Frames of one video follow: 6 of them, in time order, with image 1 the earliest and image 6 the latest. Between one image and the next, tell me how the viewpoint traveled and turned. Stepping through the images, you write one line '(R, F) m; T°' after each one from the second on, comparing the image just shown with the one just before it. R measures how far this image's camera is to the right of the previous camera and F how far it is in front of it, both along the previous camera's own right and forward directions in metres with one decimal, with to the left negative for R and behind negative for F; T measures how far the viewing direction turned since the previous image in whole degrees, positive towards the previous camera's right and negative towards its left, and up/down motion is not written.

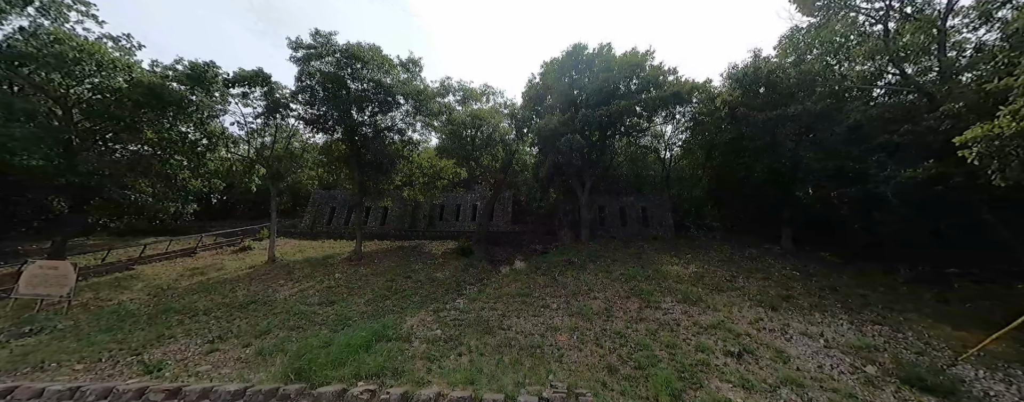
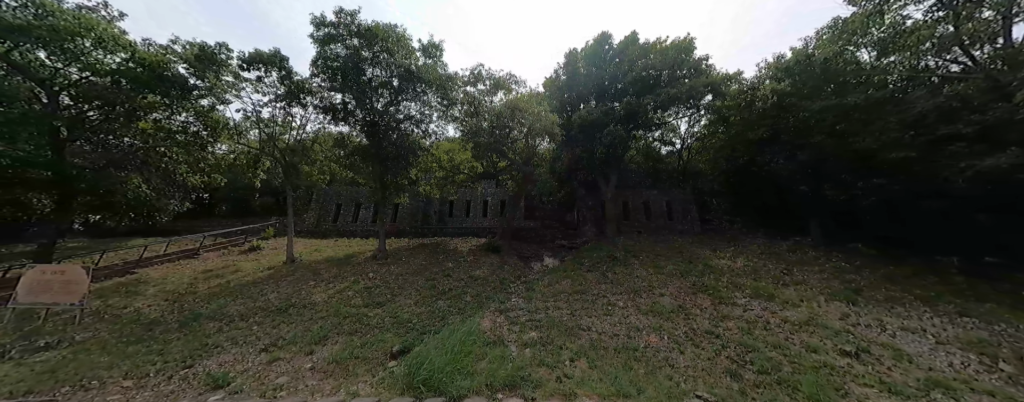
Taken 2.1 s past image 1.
(-2.2, +0.5) m; +2°
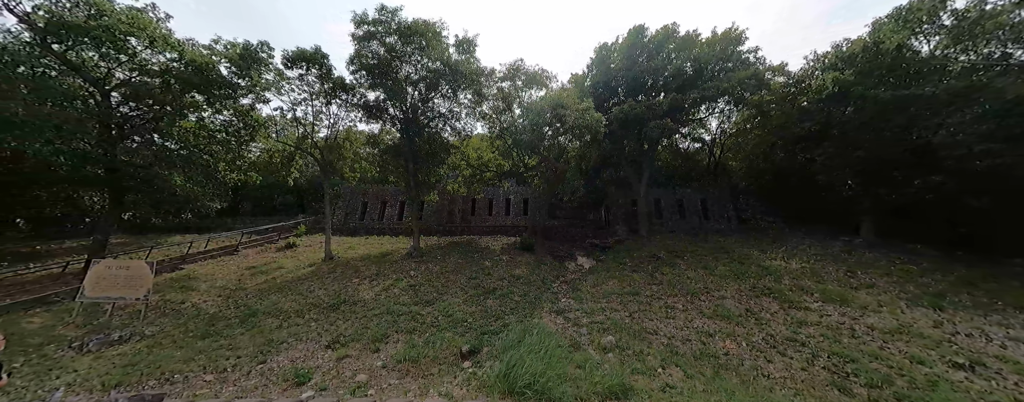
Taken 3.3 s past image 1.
(-1.3, +0.2) m; -2°
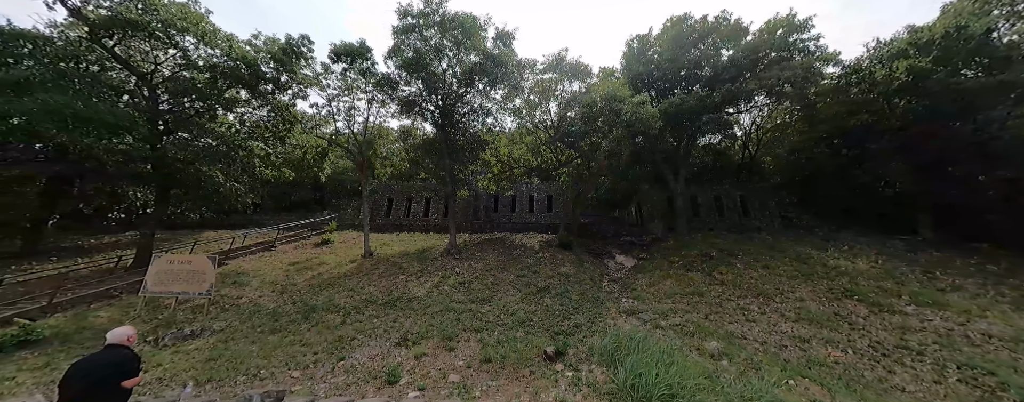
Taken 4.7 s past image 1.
(-1.6, +0.2) m; -1°
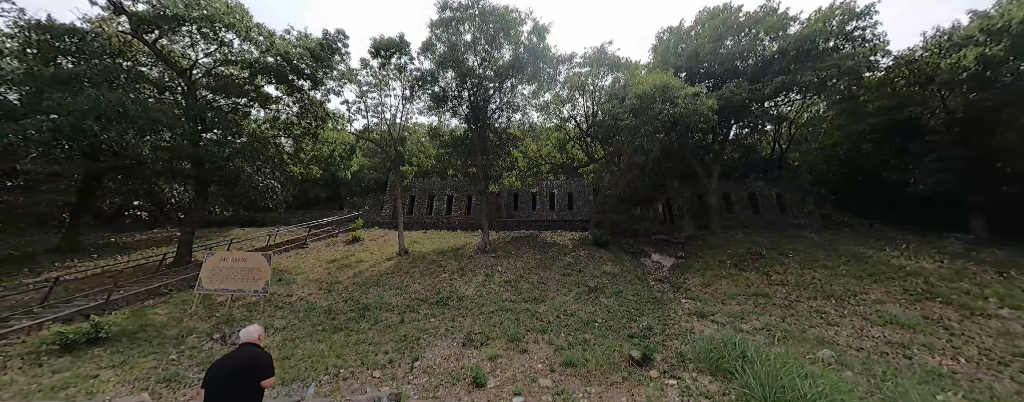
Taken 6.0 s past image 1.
(-1.5, +0.2) m; -1°
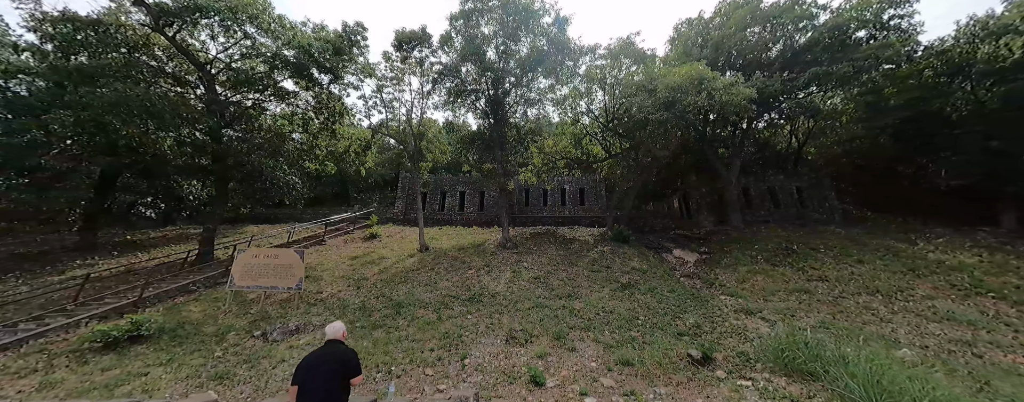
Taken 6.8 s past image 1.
(-0.9, +0.2) m; 0°
